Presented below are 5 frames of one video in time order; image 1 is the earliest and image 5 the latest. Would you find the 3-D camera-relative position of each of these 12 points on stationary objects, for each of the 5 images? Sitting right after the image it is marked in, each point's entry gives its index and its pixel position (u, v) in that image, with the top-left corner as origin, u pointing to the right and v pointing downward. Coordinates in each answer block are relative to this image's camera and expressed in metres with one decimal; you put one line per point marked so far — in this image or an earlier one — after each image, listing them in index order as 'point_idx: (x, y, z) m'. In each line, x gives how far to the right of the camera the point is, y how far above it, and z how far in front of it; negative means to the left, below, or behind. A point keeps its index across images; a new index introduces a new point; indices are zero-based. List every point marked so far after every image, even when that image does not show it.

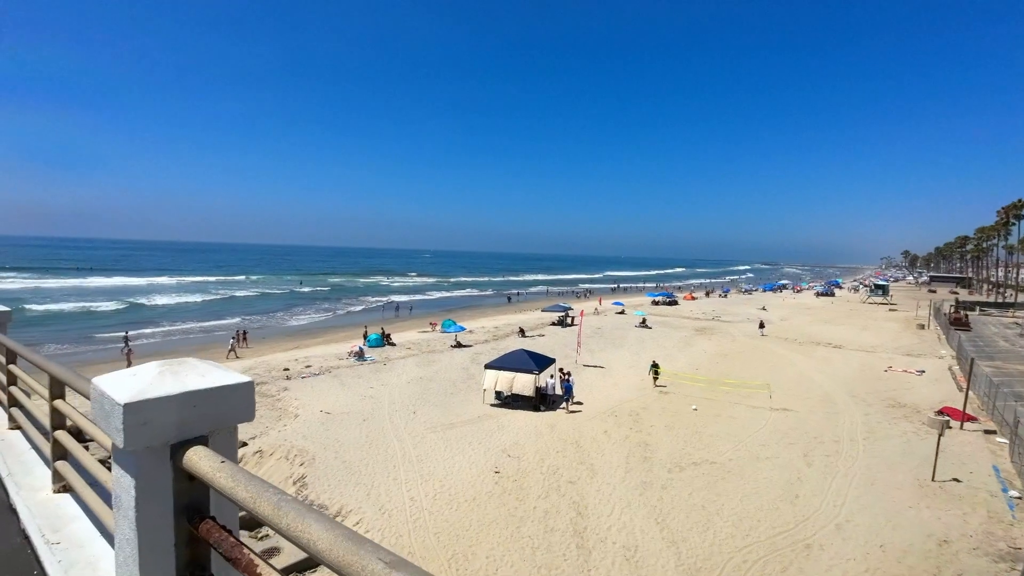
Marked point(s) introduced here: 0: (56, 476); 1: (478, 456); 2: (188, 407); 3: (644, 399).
0: (-2.1, -0.9, +2.3) m
1: (-0.9, -4.3, +13.2) m
2: (-0.7, -0.3, +1.1) m
3: (+4.7, -4.0, +18.3) m
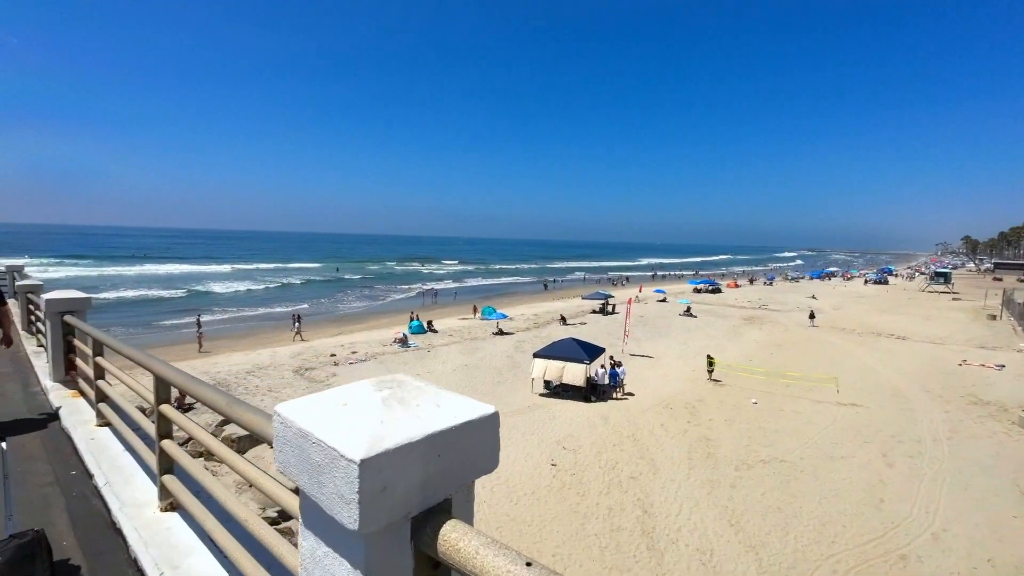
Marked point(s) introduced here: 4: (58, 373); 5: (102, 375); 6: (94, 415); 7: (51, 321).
0: (-1.4, -0.8, +2.0) m
1: (+0.5, -4.0, +12.9) m
2: (-0.1, -0.2, +0.7) m
3: (+6.4, -3.5, +17.6) m
4: (-3.8, -0.7, +4.3) m
5: (-2.5, -0.5, +3.2) m
6: (-2.8, -0.9, +3.5) m
7: (-3.7, -0.3, +4.2) m
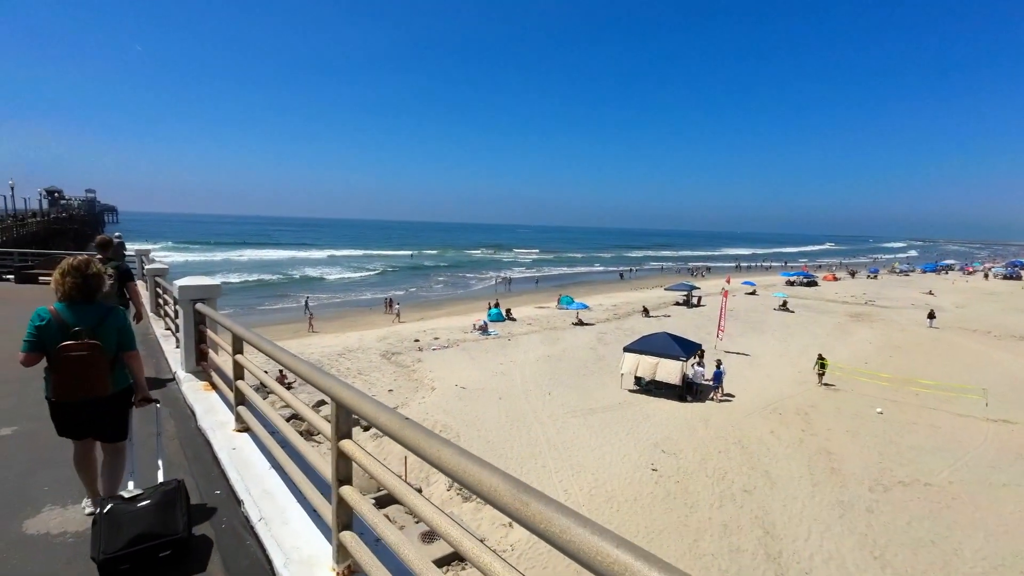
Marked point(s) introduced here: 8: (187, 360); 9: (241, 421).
0: (-0.5, -0.8, +1.5) m
1: (+2.7, -3.8, +12.1) m
2: (+0.5, -0.3, +0.1) m
3: (+9.2, -3.4, +15.9) m
4: (-2.6, -0.6, +4.1) m
5: (-1.5, -0.5, +2.8) m
6: (-1.8, -0.8, +3.2) m
7: (-2.6, -0.2, +4.0) m
8: (-2.6, -0.6, +4.1) m
9: (-1.5, -0.7, +2.8) m
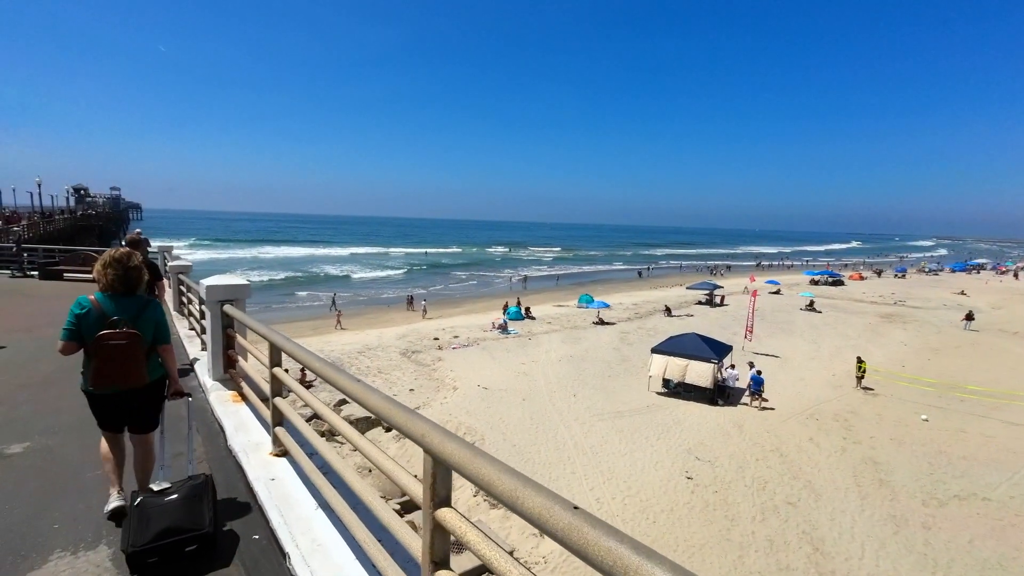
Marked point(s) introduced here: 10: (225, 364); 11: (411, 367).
0: (-0.2, -0.8, +1.1) m
1: (+3.4, -3.8, +11.6) m
2: (+0.8, -0.3, -0.4) m
3: (+9.9, -3.4, +15.2) m
4: (-2.2, -0.6, +3.8) m
5: (-1.2, -0.5, +2.5) m
6: (-1.4, -0.8, +2.8) m
7: (-2.2, -0.2, +3.6) m
8: (-2.2, -0.6, +3.8) m
9: (-1.2, -0.7, +2.5) m
10: (-2.2, -0.6, +3.8) m
11: (-3.9, -3.1, +19.9) m
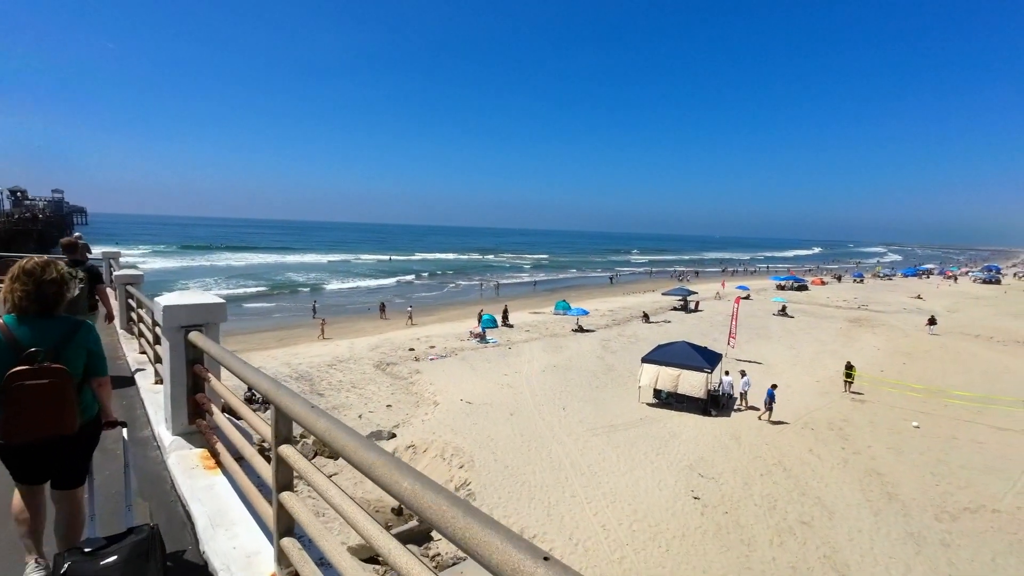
0: (+0.3, -0.9, +0.4) m
1: (+3.2, -4.0, +11.0) m
2: (+1.4, -0.4, -1.0) m
3: (+9.6, -3.6, +15.1) m
4: (-1.9, -0.7, +2.9) m
5: (-0.7, -0.6, +1.7) m
6: (-1.0, -0.9, +2.0) m
7: (-1.8, -0.3, +2.8) m
8: (-1.9, -0.7, +2.9) m
9: (-0.7, -0.9, +1.7) m
10: (-1.8, -0.7, +2.9) m
11: (-4.5, -3.4, +18.9) m
